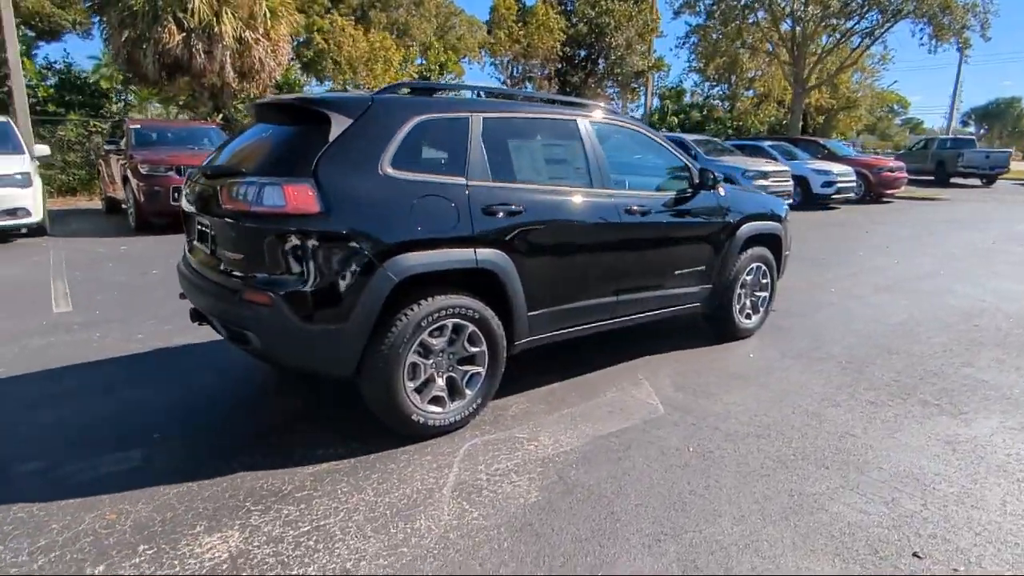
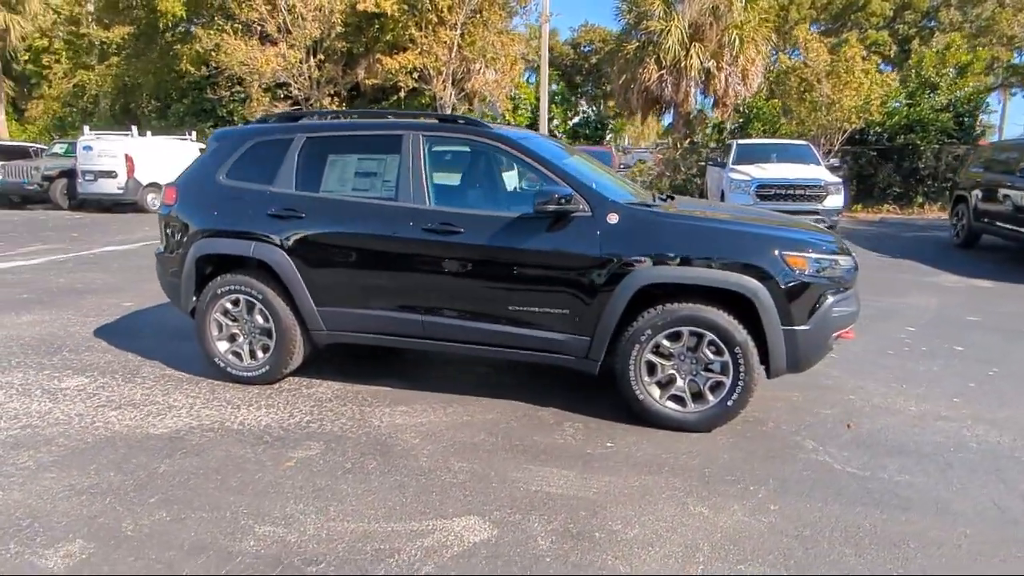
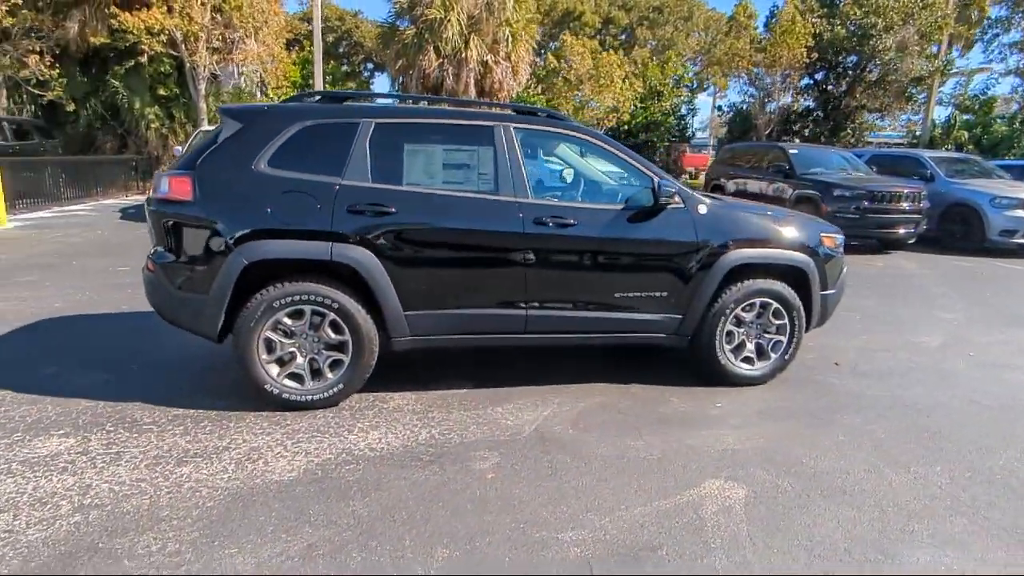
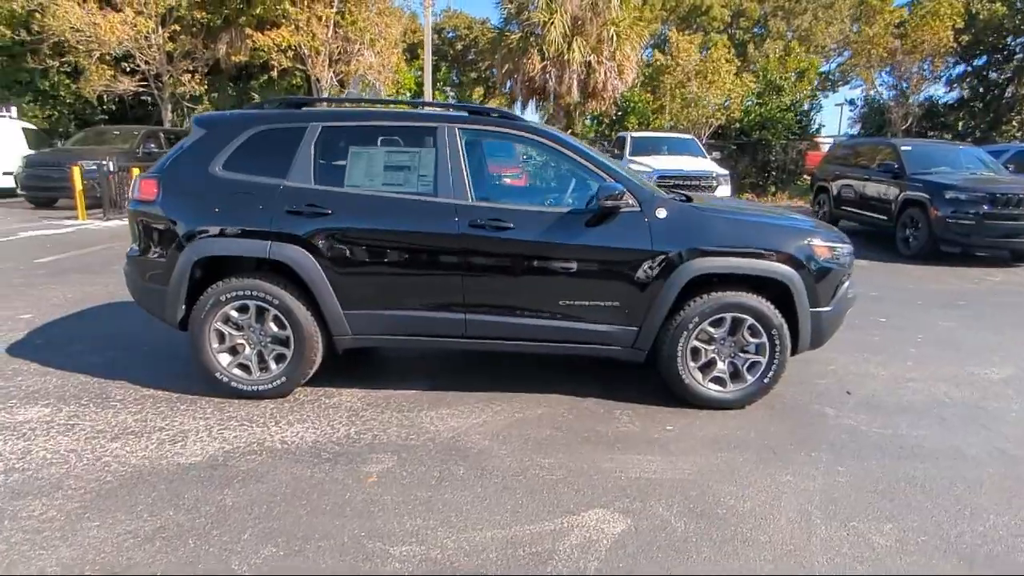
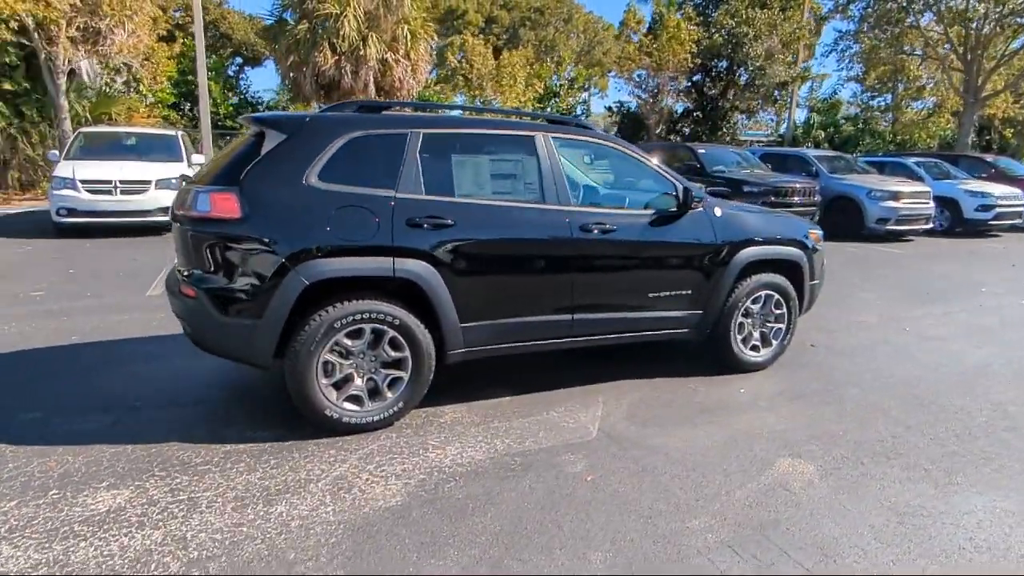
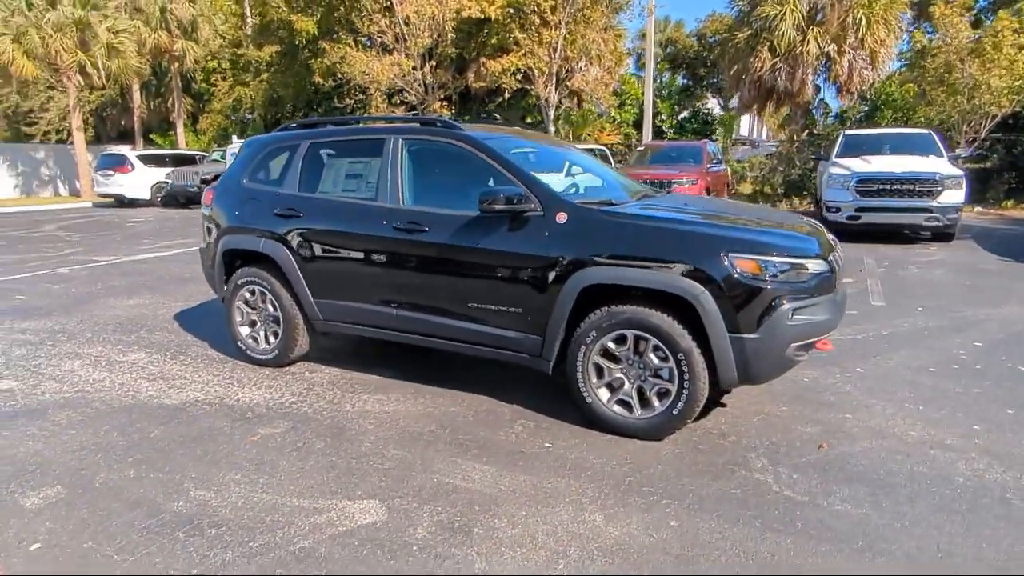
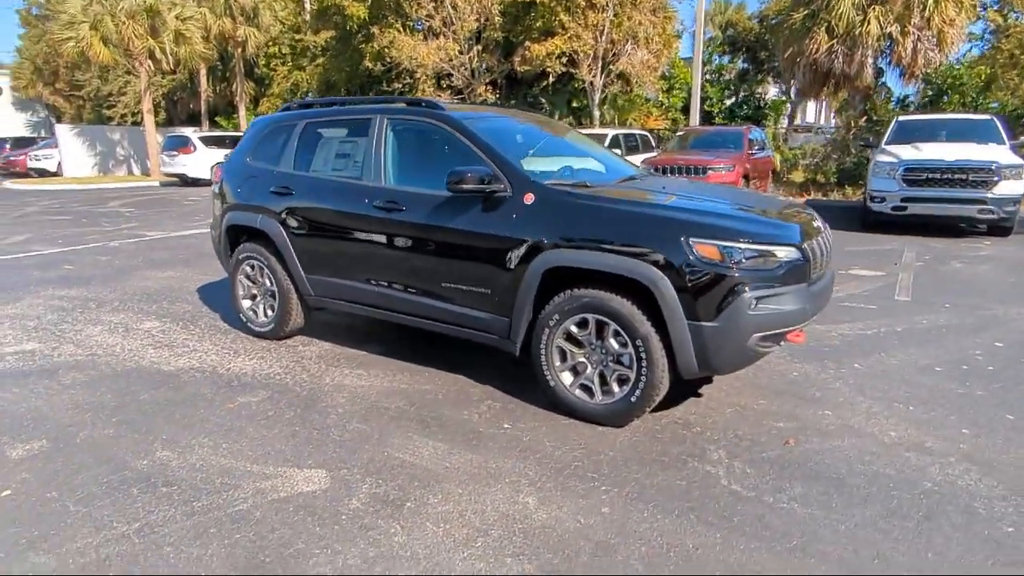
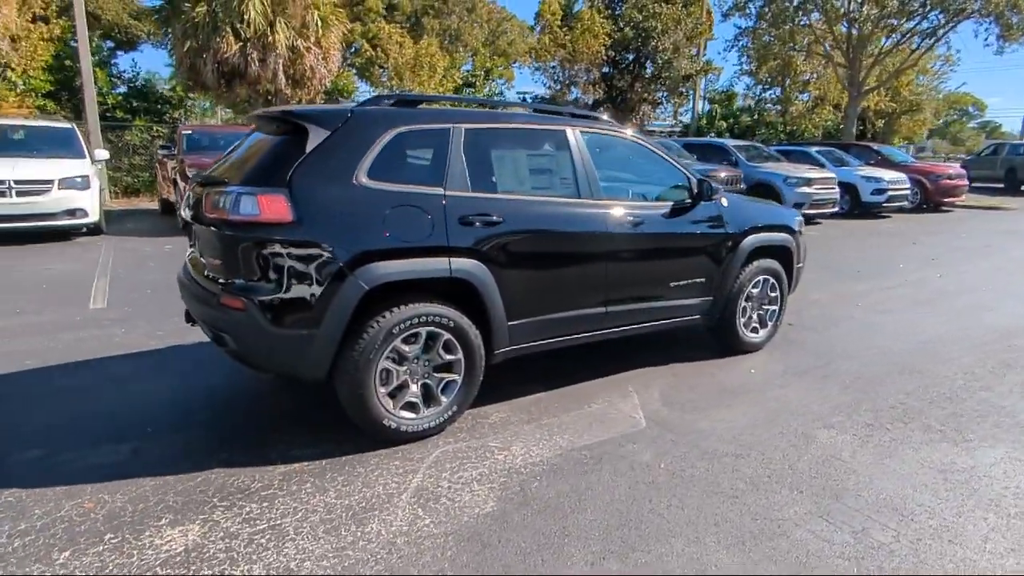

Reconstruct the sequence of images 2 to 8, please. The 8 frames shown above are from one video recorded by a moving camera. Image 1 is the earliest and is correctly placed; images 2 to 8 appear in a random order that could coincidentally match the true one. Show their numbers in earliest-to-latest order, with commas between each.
8, 5, 3, 4, 2, 6, 7
